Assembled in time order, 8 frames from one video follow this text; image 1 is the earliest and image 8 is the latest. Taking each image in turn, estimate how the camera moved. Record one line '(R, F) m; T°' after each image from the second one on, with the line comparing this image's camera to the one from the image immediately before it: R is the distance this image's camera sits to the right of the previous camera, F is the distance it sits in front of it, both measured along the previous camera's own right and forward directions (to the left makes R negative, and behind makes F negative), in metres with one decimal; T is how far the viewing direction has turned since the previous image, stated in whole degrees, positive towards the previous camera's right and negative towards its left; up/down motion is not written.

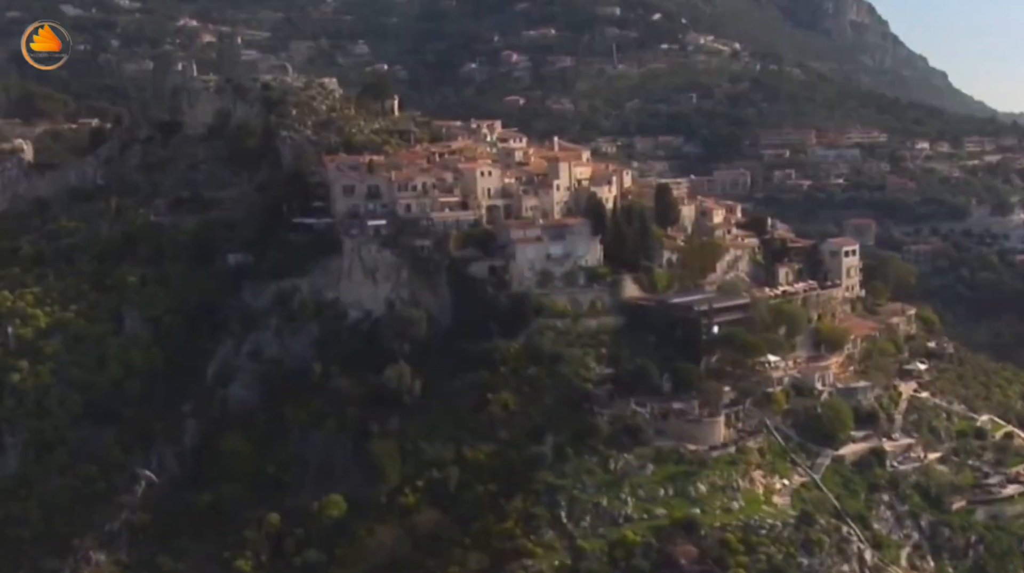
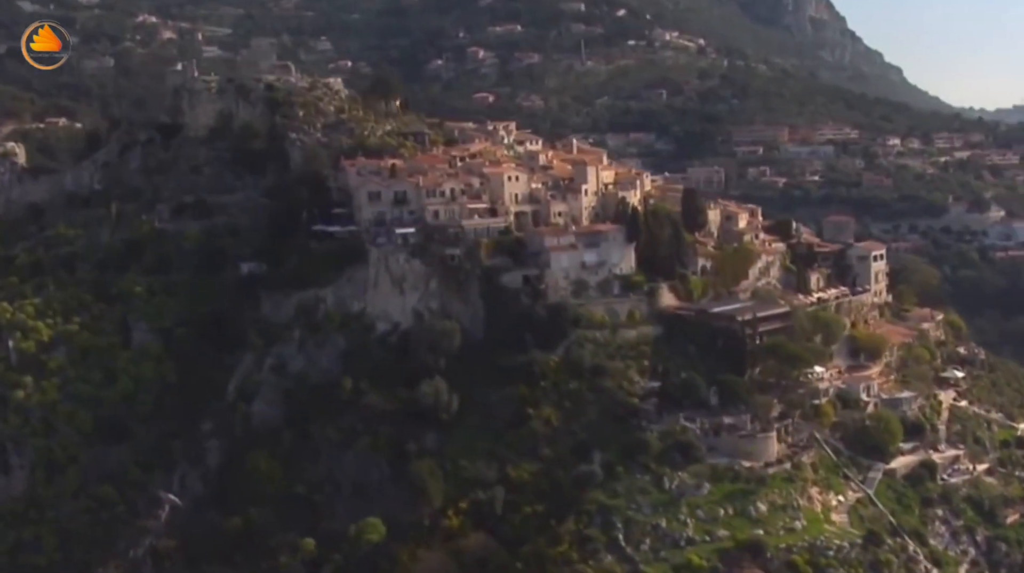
(-2.1, +1.3) m; +2°
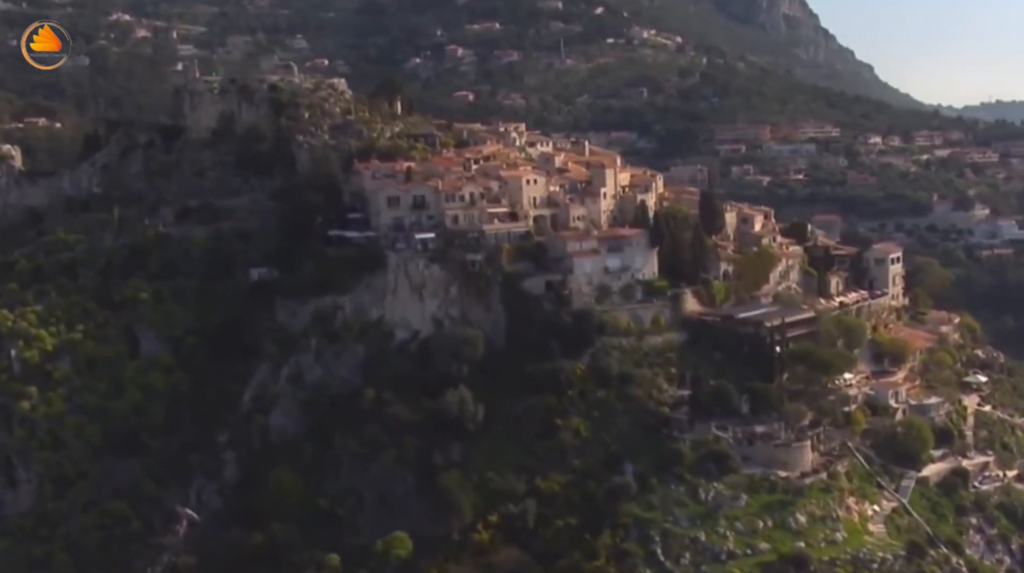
(-1.3, +0.7) m; +1°
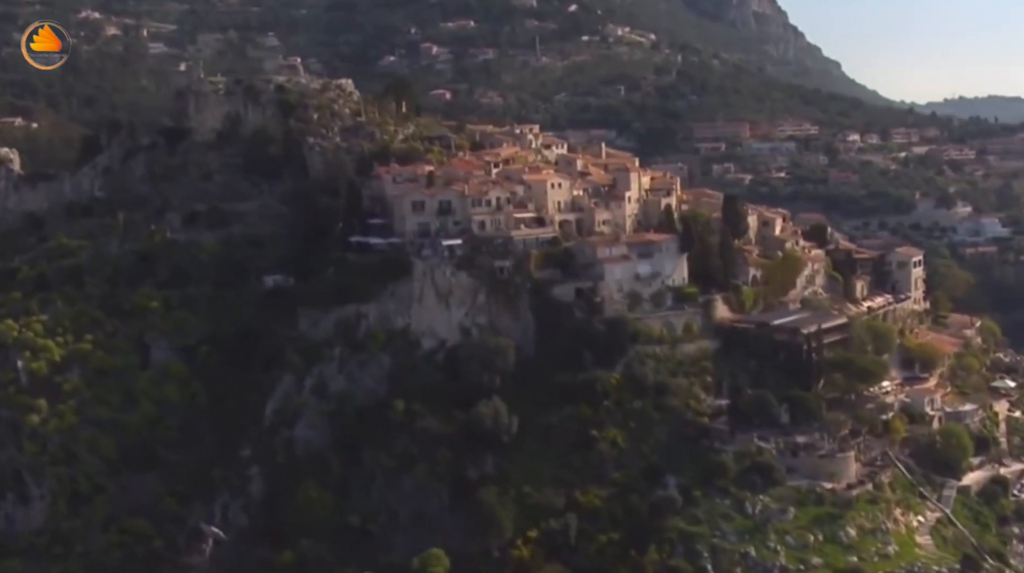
(-1.6, +0.8) m; +1°
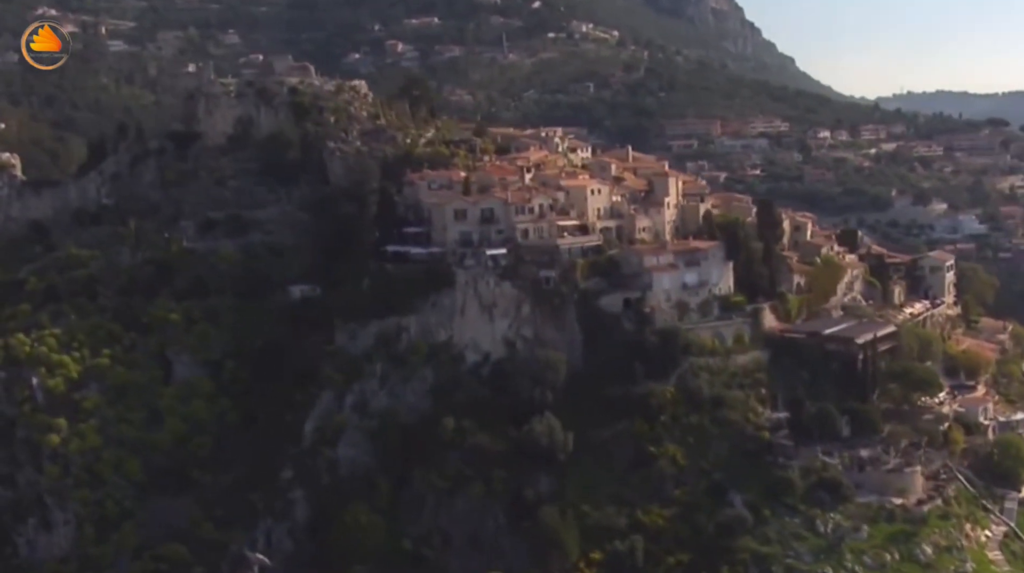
(-2.2, +1.1) m; +2°
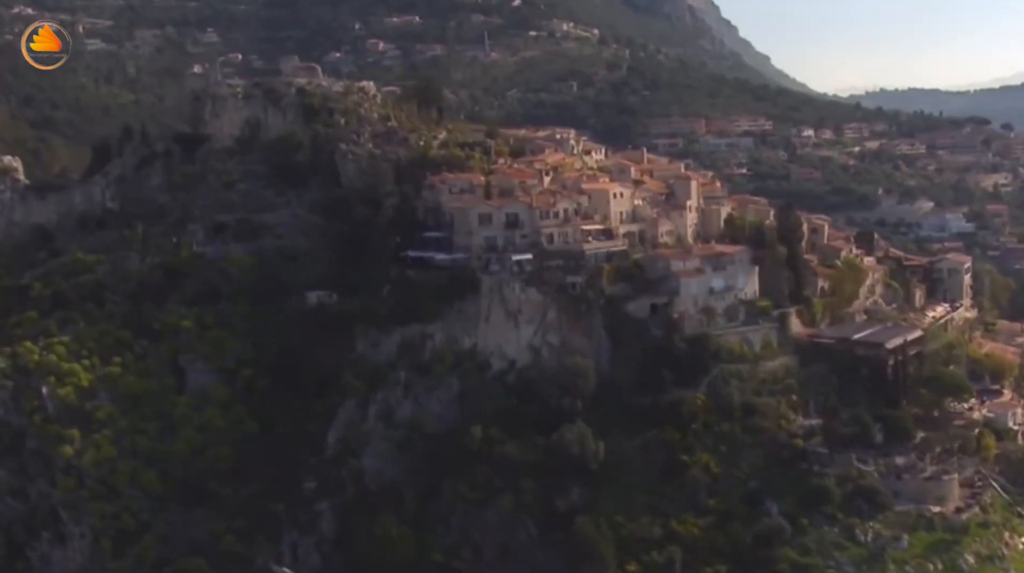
(-1.2, +0.5) m; +1°
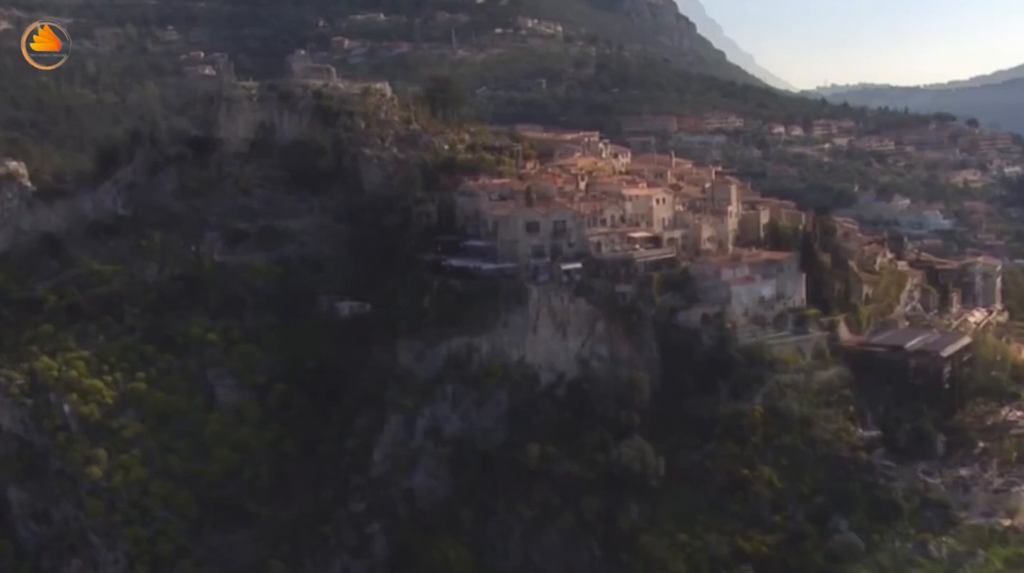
(-2.2, +0.9) m; +2°
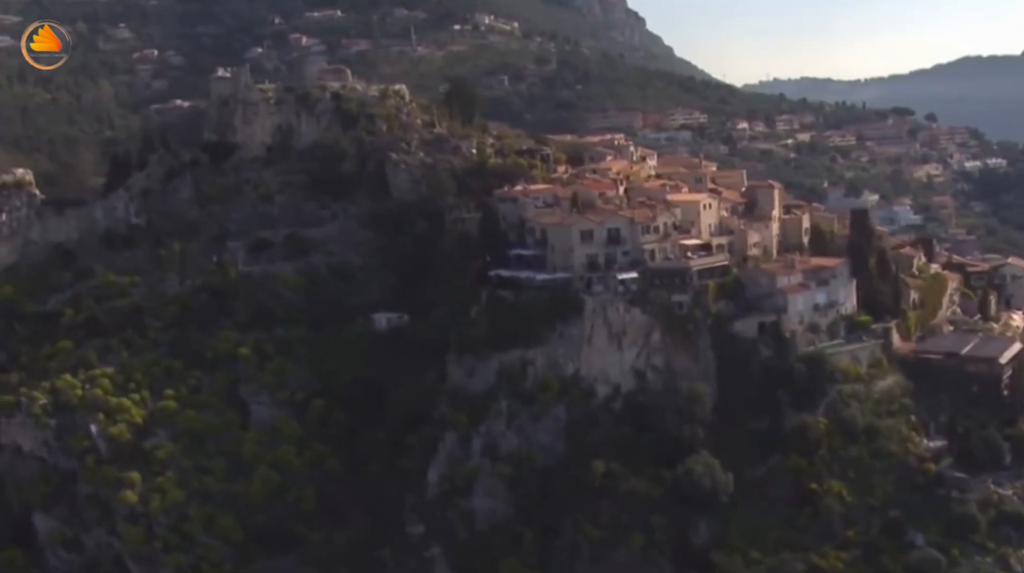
(-2.4, +0.9) m; +2°
